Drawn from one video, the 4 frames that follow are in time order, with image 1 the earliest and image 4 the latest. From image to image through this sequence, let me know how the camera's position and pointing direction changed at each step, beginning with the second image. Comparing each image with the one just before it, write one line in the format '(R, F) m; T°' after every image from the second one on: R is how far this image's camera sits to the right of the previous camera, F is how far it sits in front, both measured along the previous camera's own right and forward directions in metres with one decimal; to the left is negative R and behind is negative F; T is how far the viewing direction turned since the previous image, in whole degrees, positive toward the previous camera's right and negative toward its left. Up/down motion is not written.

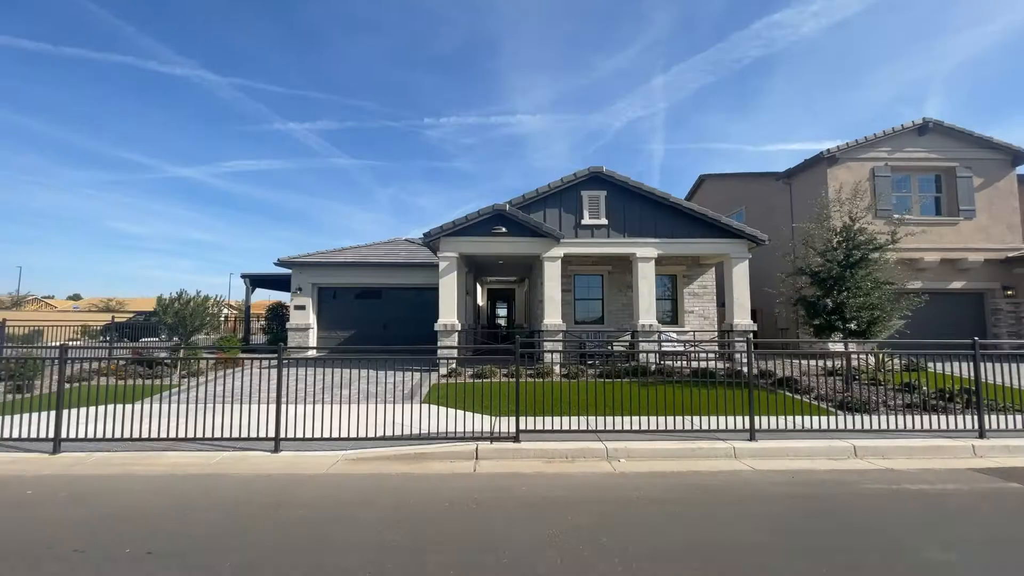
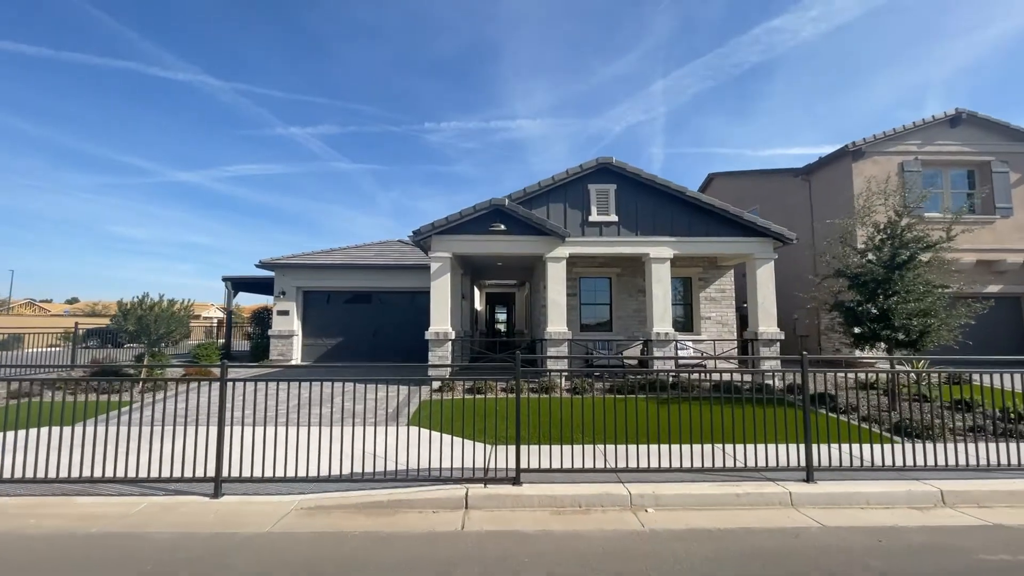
(0.0, +1.2) m; 0°
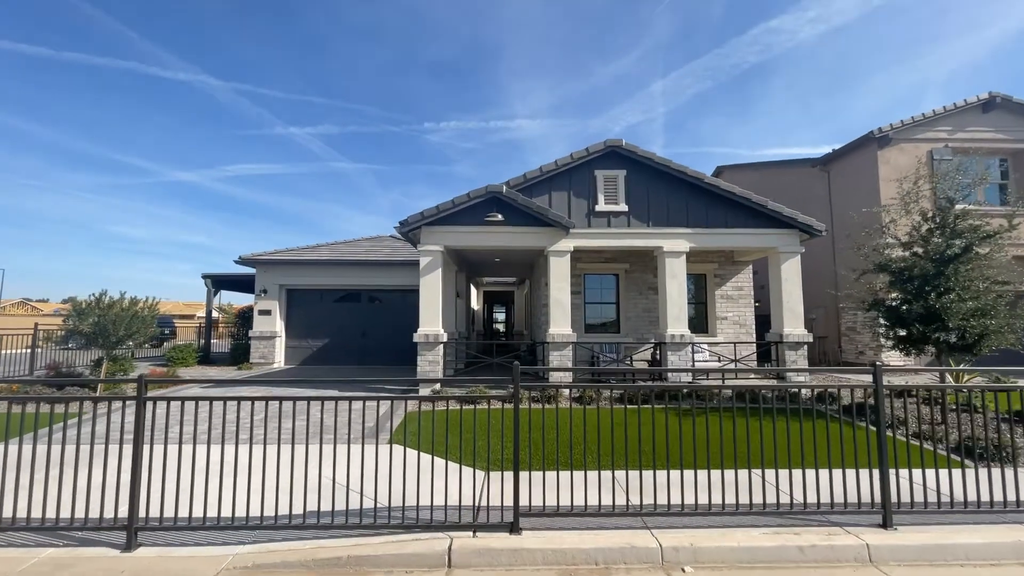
(0.0, +1.1) m; 0°
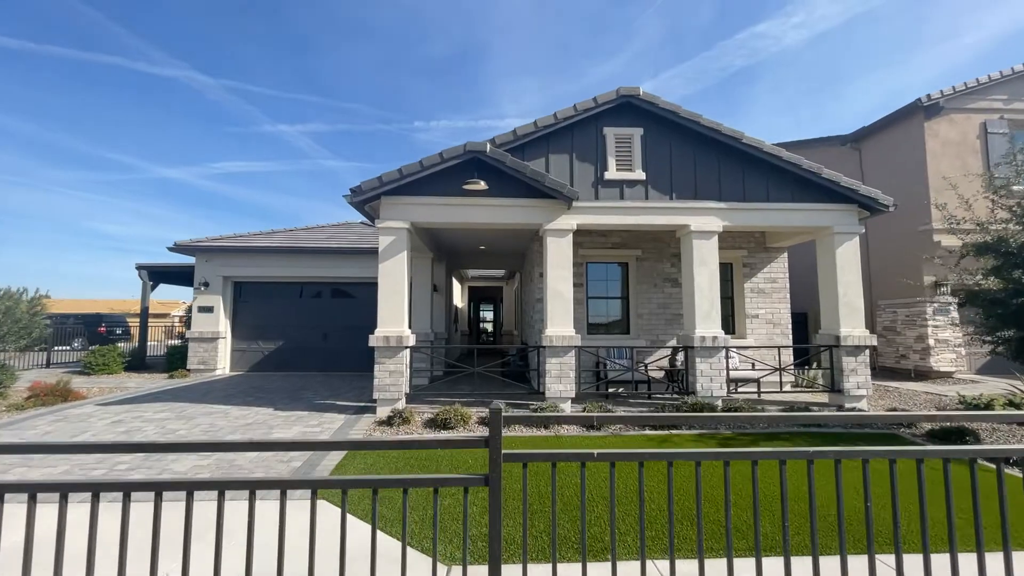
(0.0, +2.2) m; +1°
